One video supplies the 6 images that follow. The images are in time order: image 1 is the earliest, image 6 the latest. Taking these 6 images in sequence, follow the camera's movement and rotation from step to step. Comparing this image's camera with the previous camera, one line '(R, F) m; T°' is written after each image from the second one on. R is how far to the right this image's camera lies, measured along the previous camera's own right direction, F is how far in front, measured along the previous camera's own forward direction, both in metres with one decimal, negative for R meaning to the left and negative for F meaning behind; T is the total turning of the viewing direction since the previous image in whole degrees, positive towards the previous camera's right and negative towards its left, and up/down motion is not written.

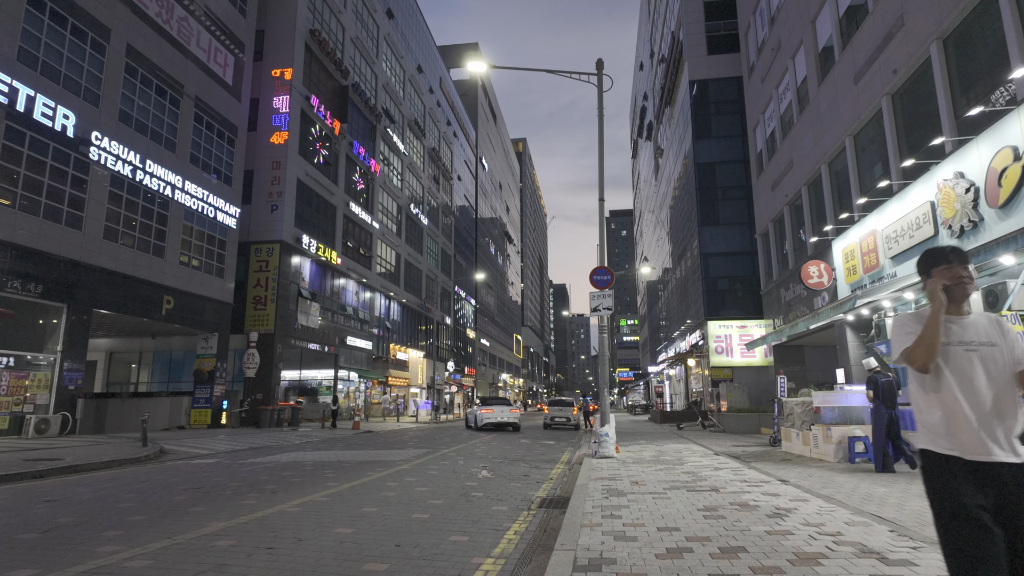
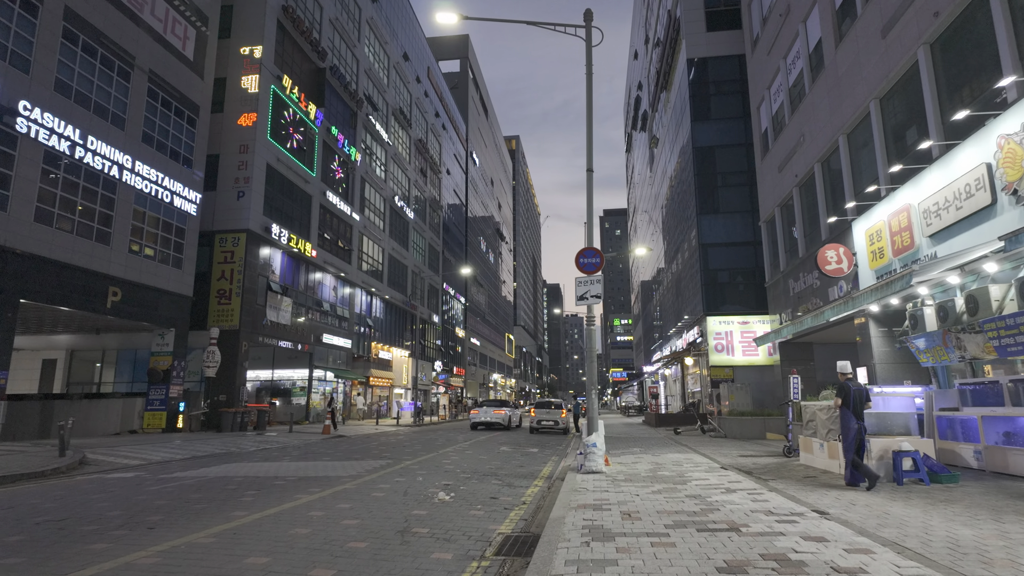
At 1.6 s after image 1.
(+0.5, +2.3) m; +1°
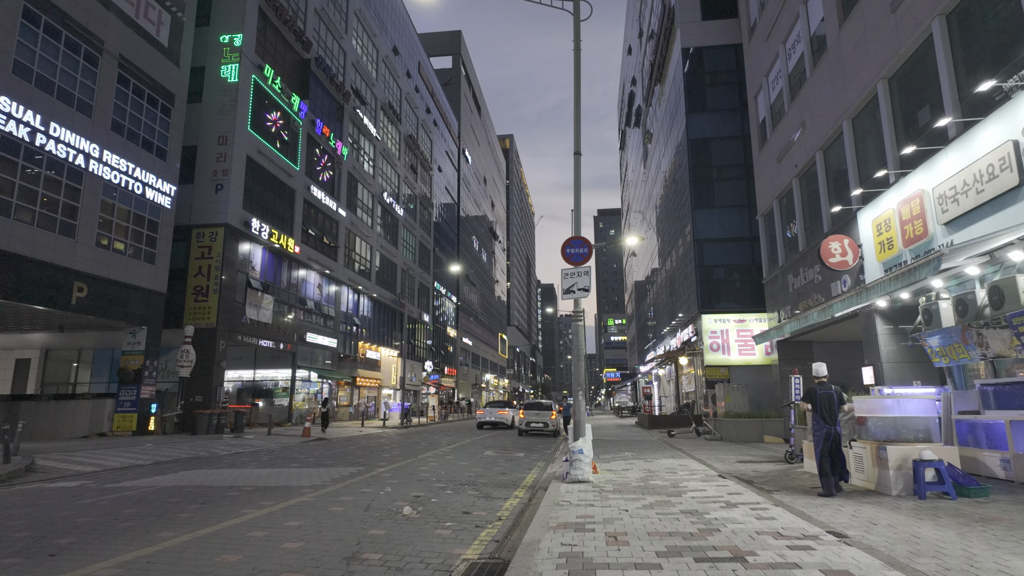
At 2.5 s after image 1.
(+0.3, +1.0) m; +1°
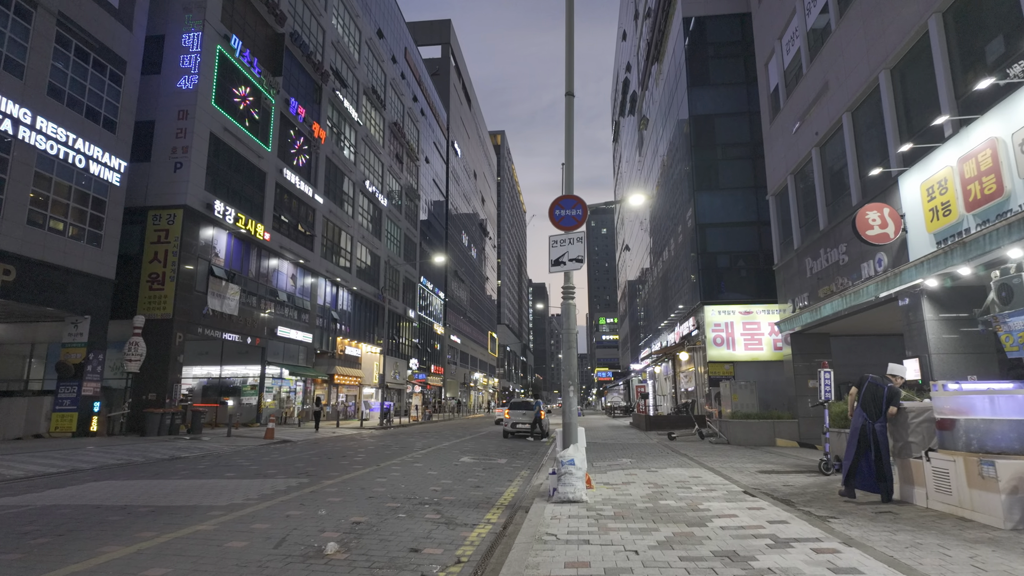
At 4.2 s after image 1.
(+0.3, +2.3) m; +1°
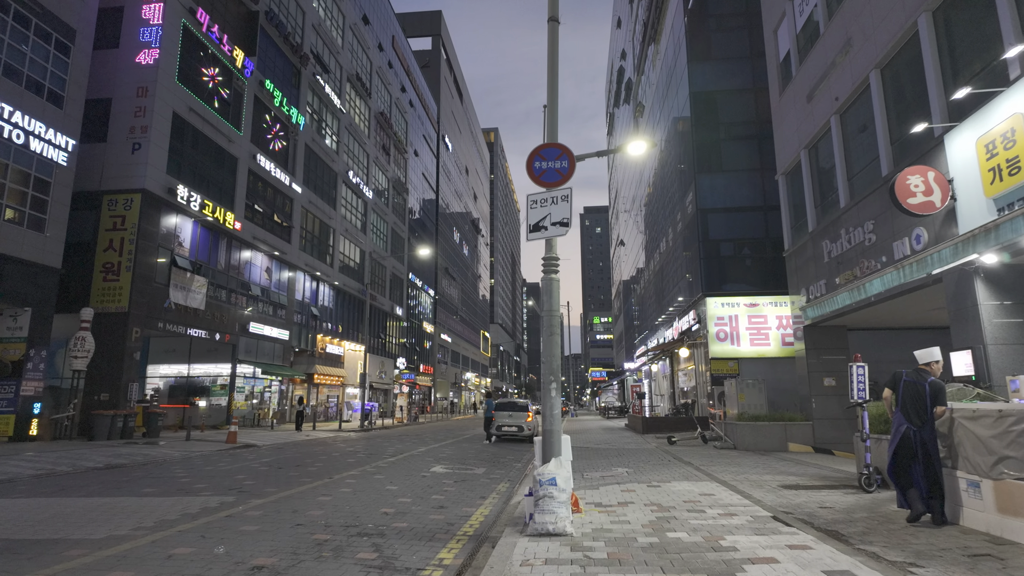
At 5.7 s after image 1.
(+0.4, +2.0) m; +1°
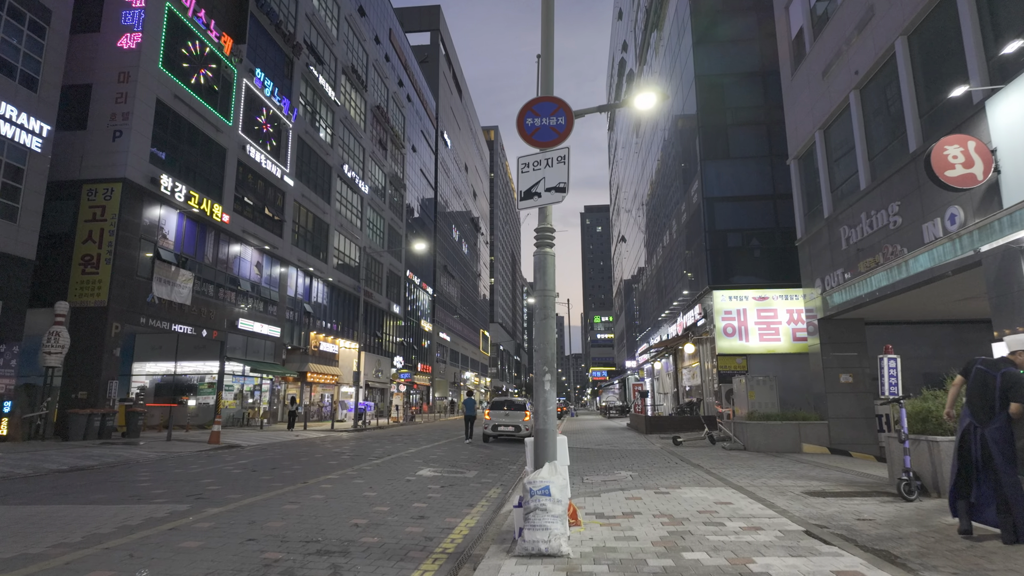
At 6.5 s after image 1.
(+0.1, +1.1) m; 0°
